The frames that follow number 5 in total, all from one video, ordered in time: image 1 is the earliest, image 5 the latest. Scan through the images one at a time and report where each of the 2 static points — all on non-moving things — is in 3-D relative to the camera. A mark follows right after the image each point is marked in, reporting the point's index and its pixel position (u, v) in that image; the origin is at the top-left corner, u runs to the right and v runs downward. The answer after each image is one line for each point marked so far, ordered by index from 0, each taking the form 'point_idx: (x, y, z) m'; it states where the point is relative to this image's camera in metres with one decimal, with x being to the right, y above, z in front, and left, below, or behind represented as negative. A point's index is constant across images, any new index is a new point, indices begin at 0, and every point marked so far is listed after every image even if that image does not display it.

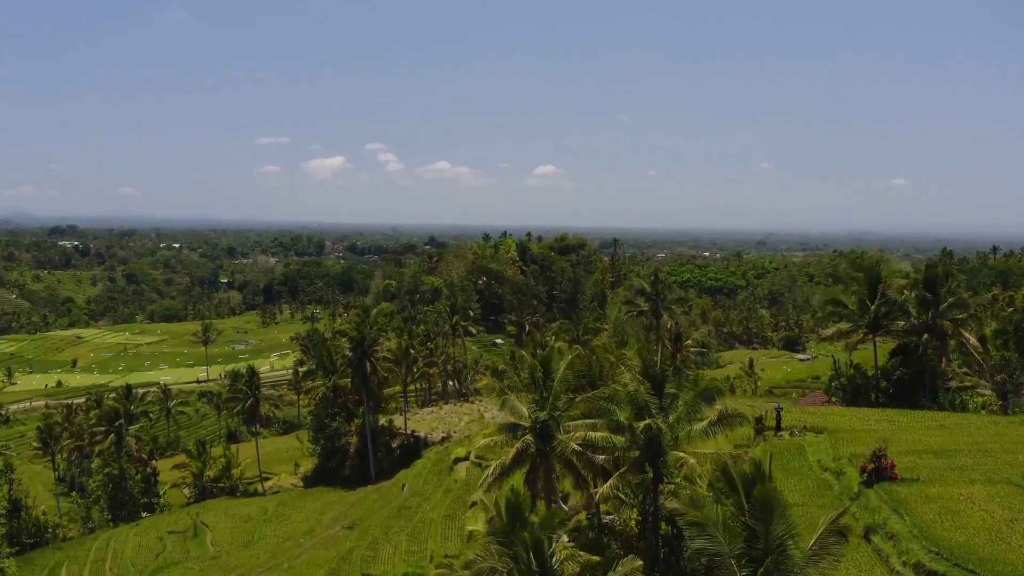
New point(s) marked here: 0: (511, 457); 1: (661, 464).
0: (0.0, -4.3, +17.4) m
1: (+3.6, -4.2, +16.7) m
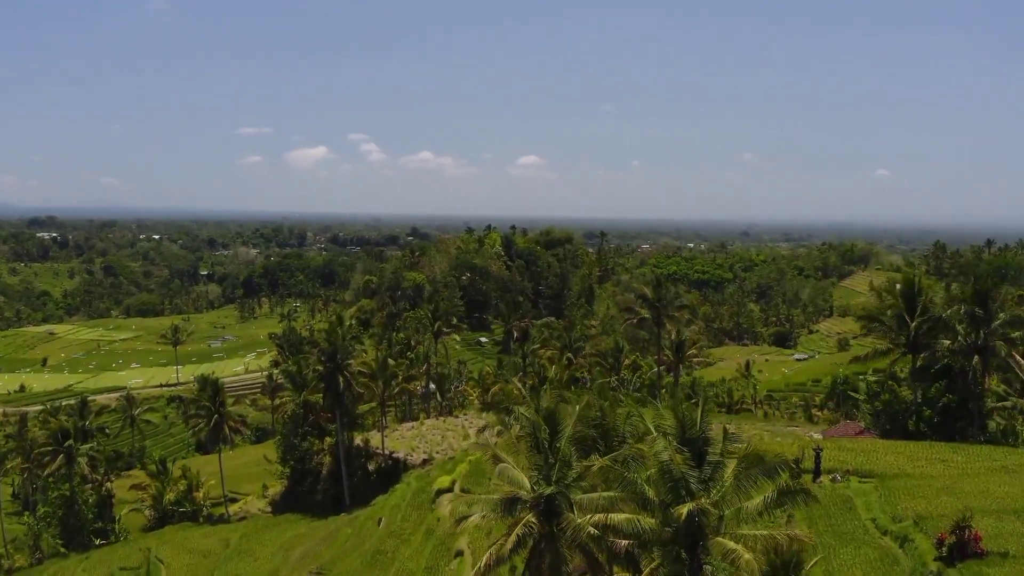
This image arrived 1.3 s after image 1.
0: (-0.1, -5.0, +13.6) m
1: (+3.5, -4.9, +12.9) m
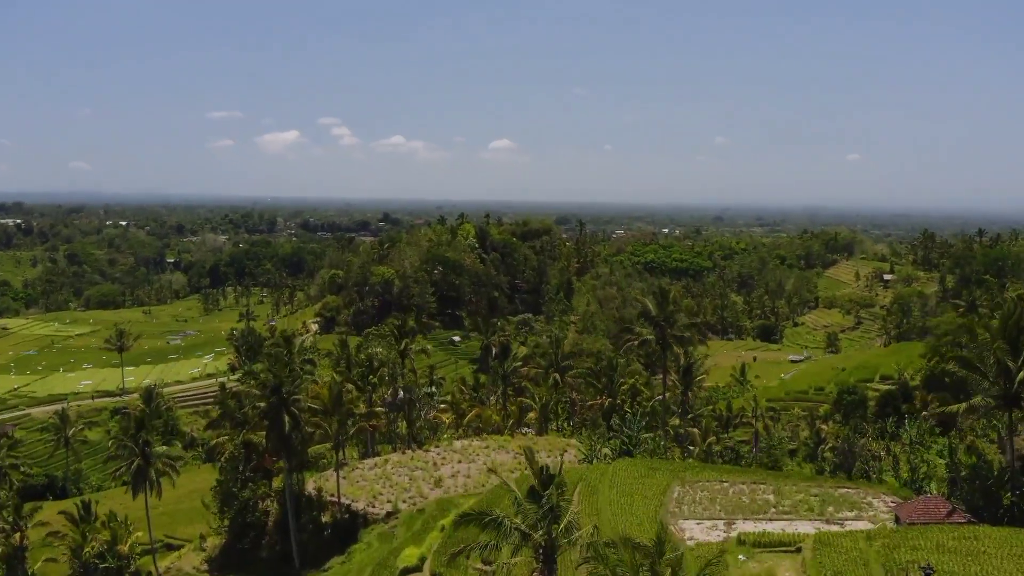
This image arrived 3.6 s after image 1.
0: (0.0, -6.4, +7.3) m
1: (+3.6, -6.3, +6.8) m
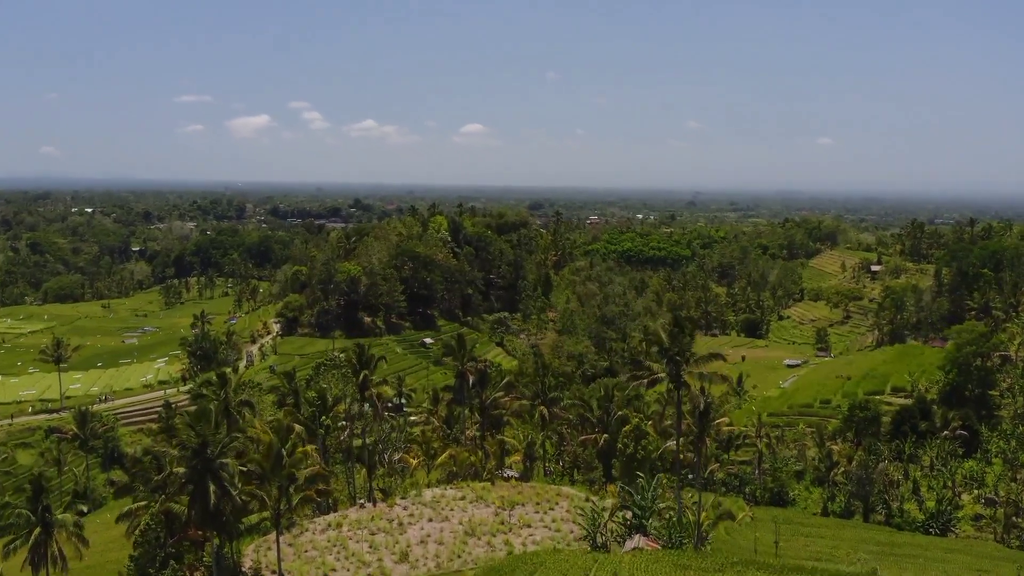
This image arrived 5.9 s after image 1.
0: (+0.3, -8.2, +1.2) m
1: (+3.9, -8.1, +0.9) m
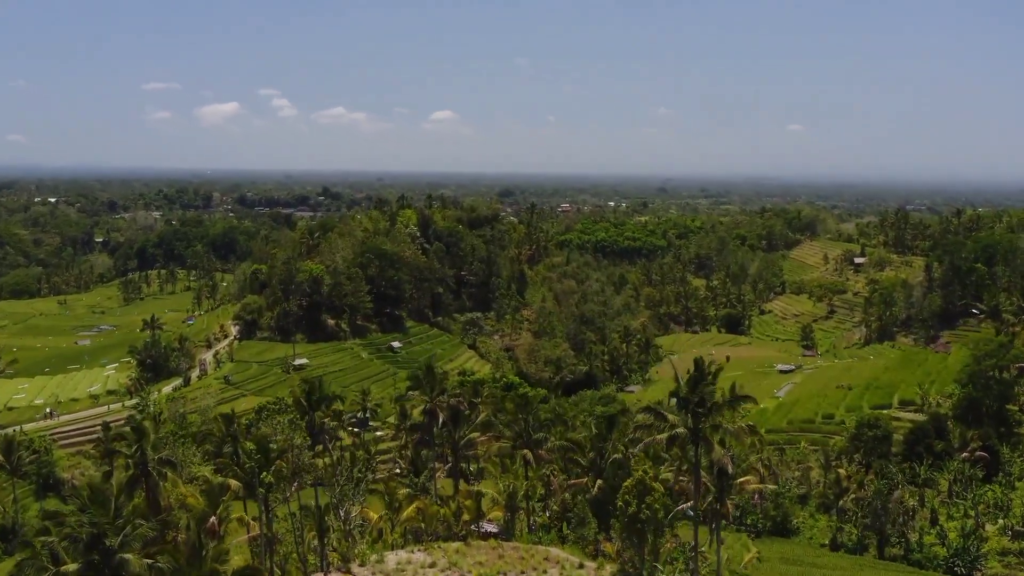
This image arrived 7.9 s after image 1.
0: (+0.7, -9.9, -4.0) m
1: (+4.4, -9.7, -4.2) m
